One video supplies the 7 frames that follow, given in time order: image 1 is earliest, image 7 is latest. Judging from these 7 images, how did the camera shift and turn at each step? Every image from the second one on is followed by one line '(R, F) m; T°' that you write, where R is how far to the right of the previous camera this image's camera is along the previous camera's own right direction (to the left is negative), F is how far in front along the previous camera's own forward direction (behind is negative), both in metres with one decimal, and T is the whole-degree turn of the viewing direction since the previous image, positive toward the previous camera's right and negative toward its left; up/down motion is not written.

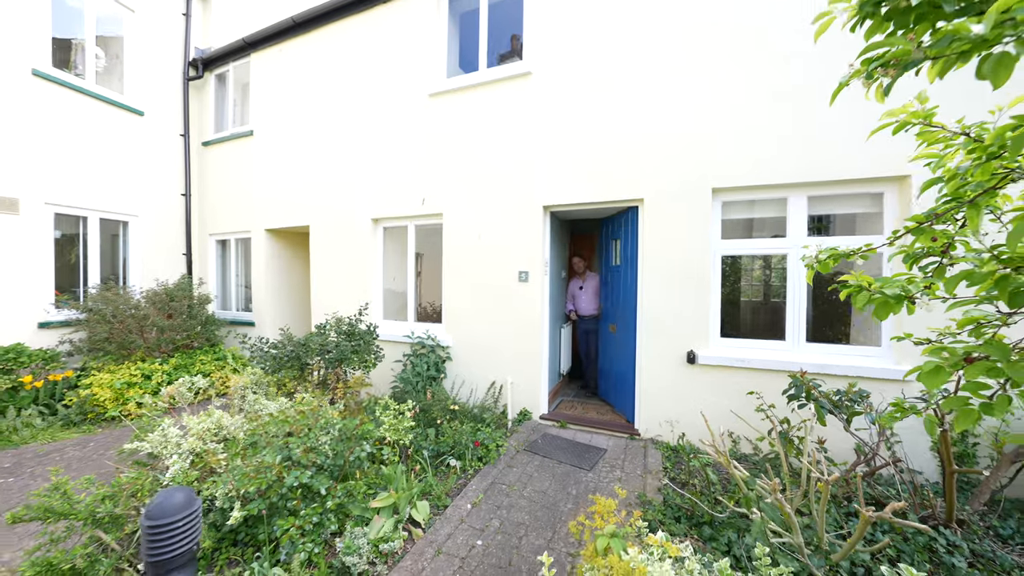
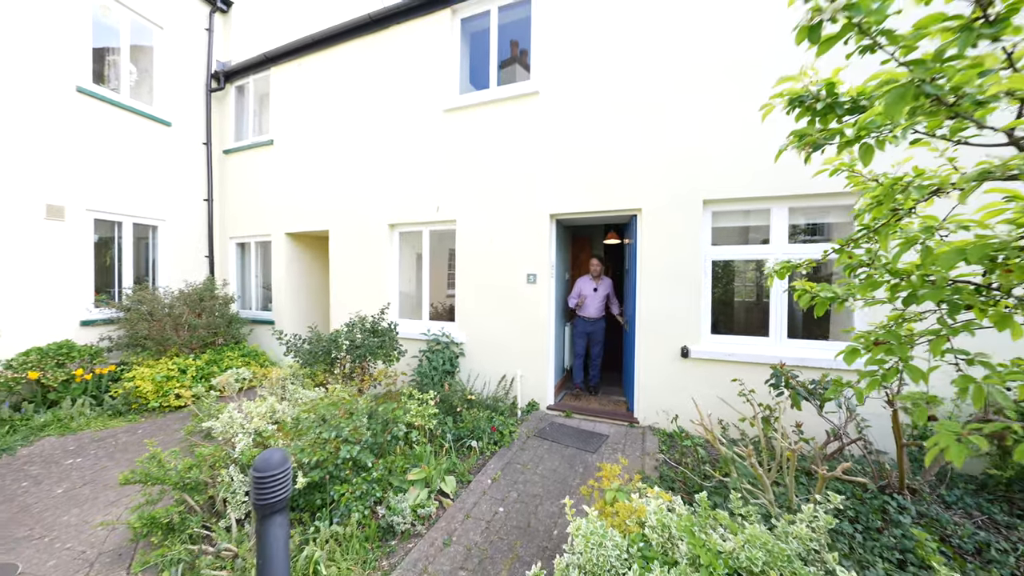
(-0.1, -0.4) m; 0°
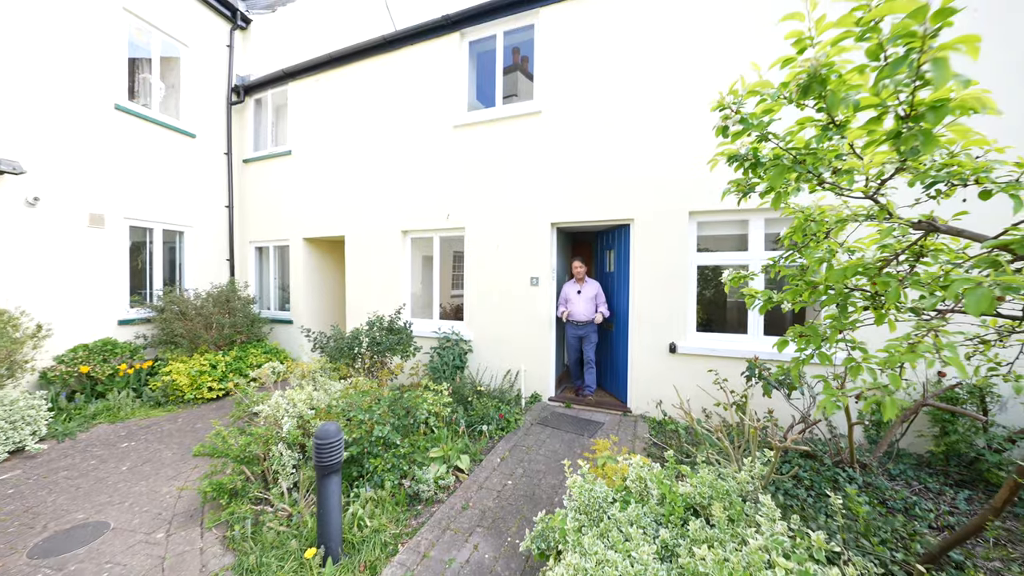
(-0.1, -0.4) m; 0°
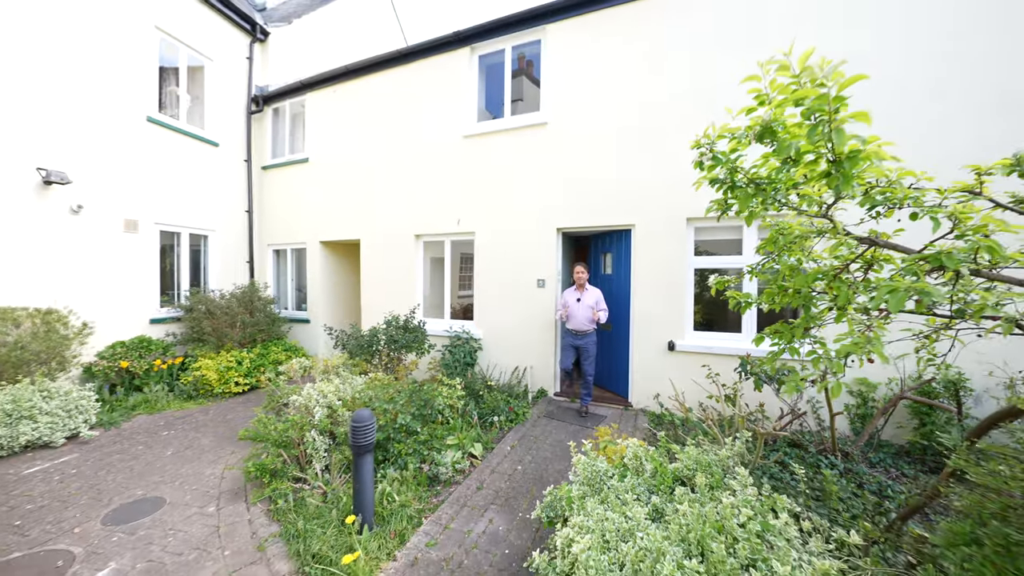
(-0.1, -0.3) m; -1°
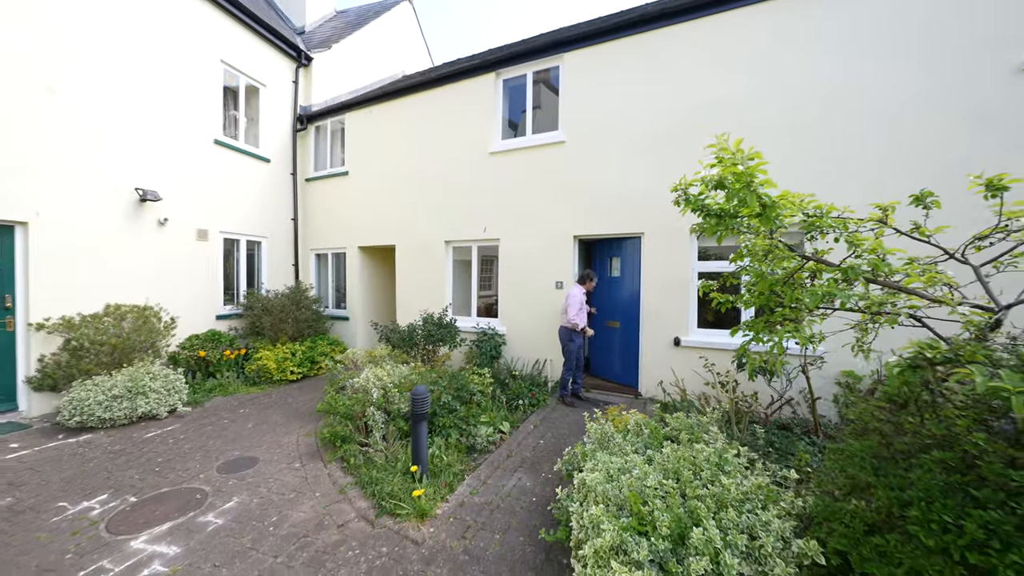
(-0.1, -0.6) m; -2°
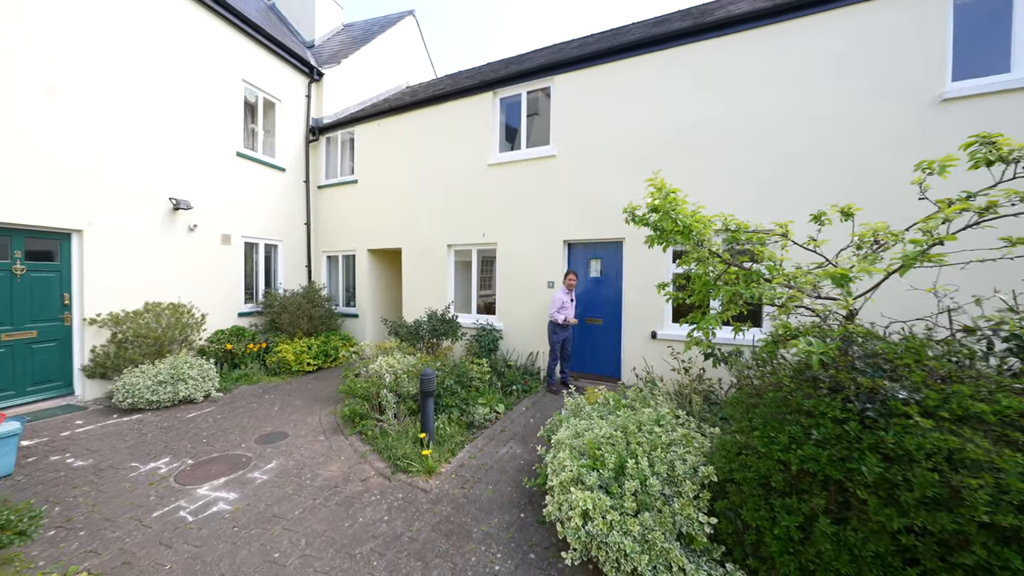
(+0.1, -0.6) m; 0°
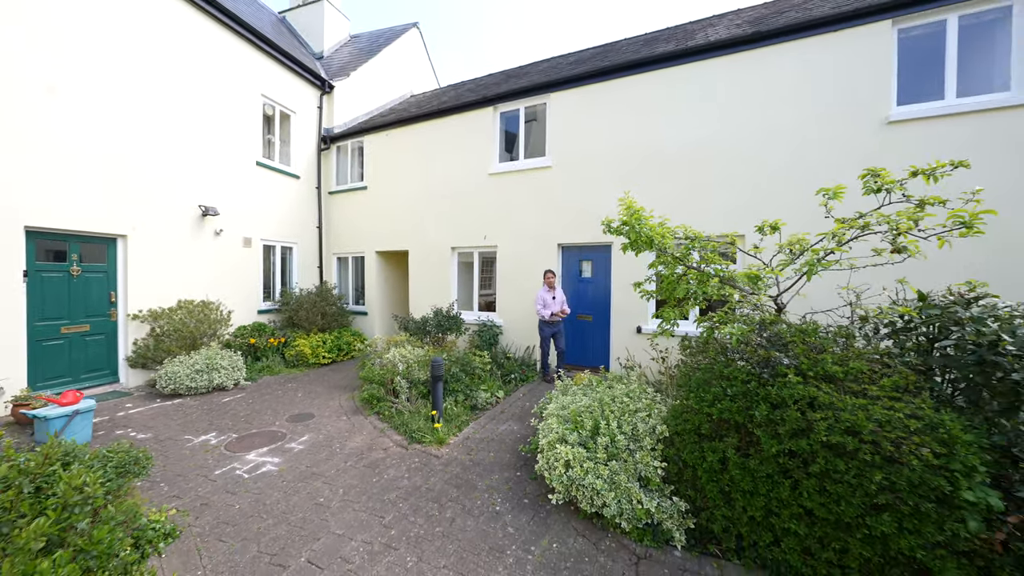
(0.0, -0.6) m; 0°
